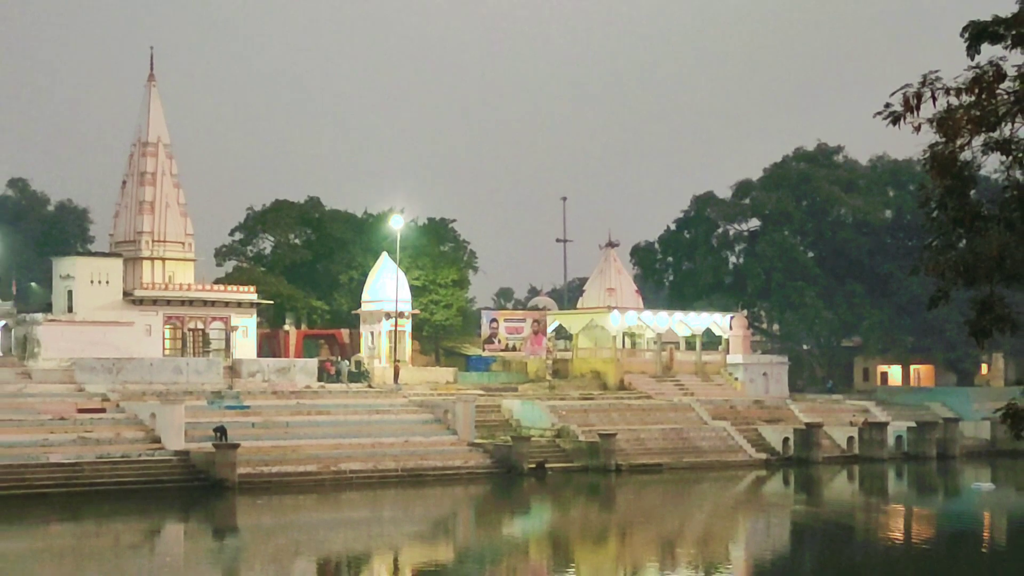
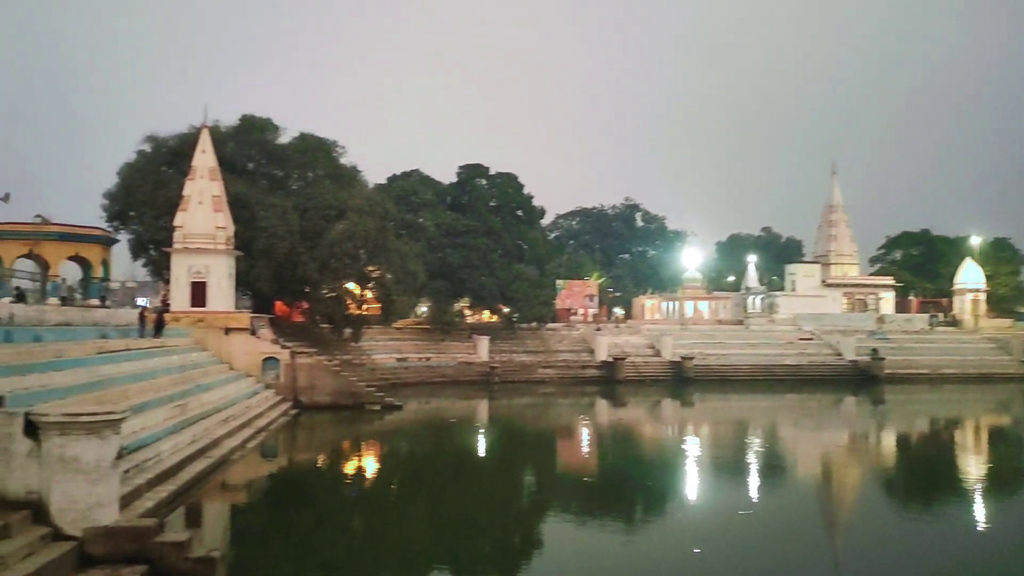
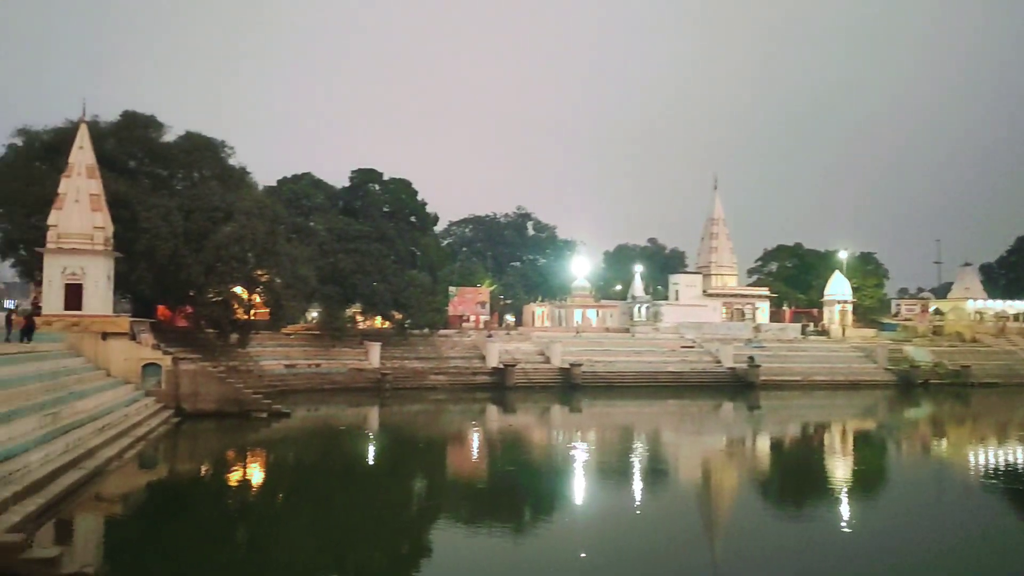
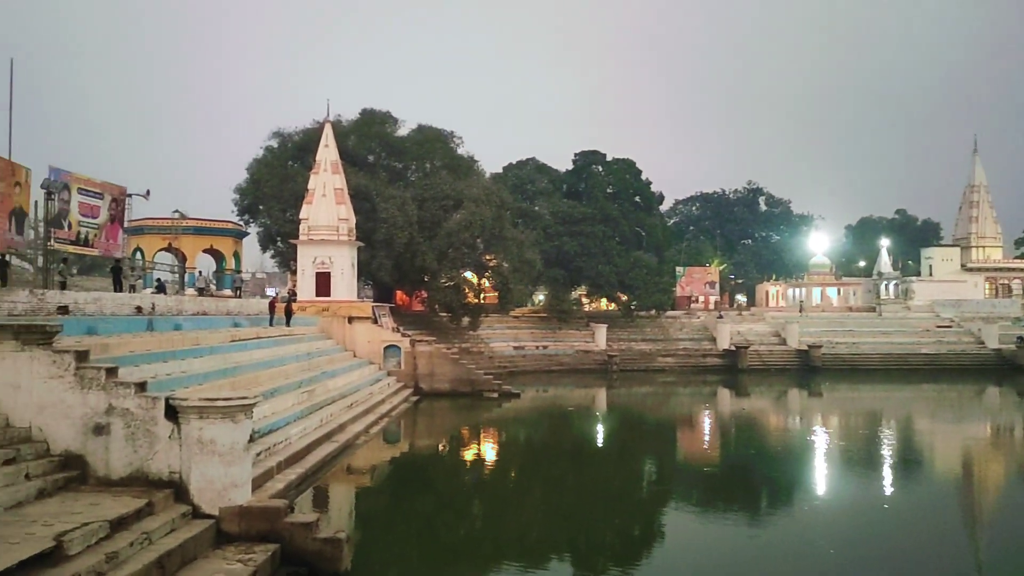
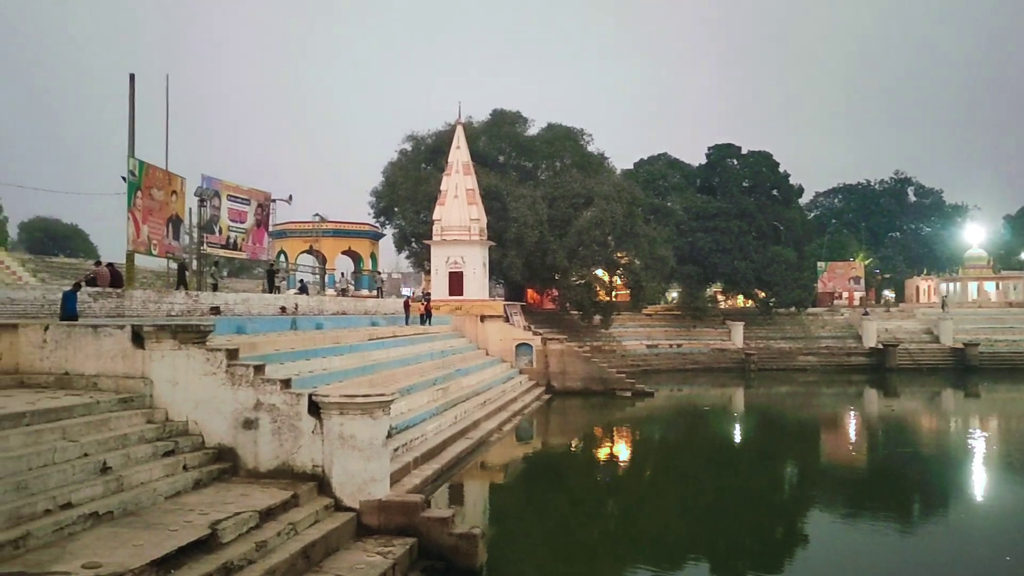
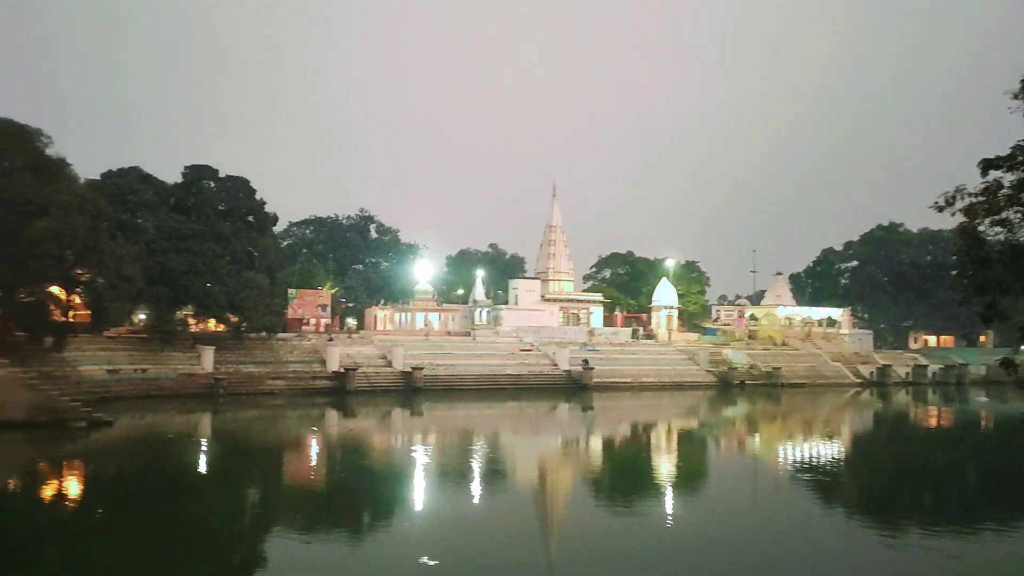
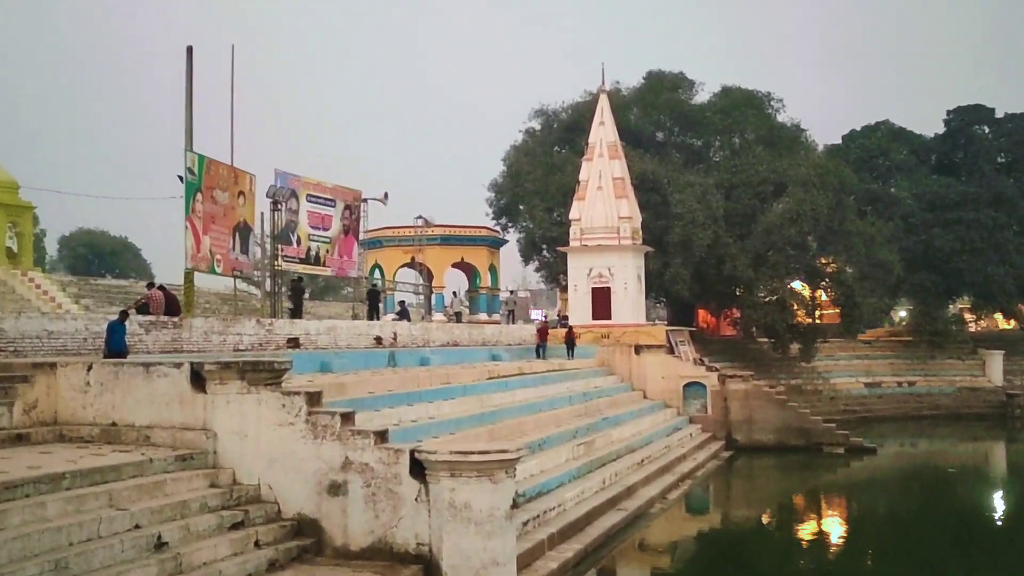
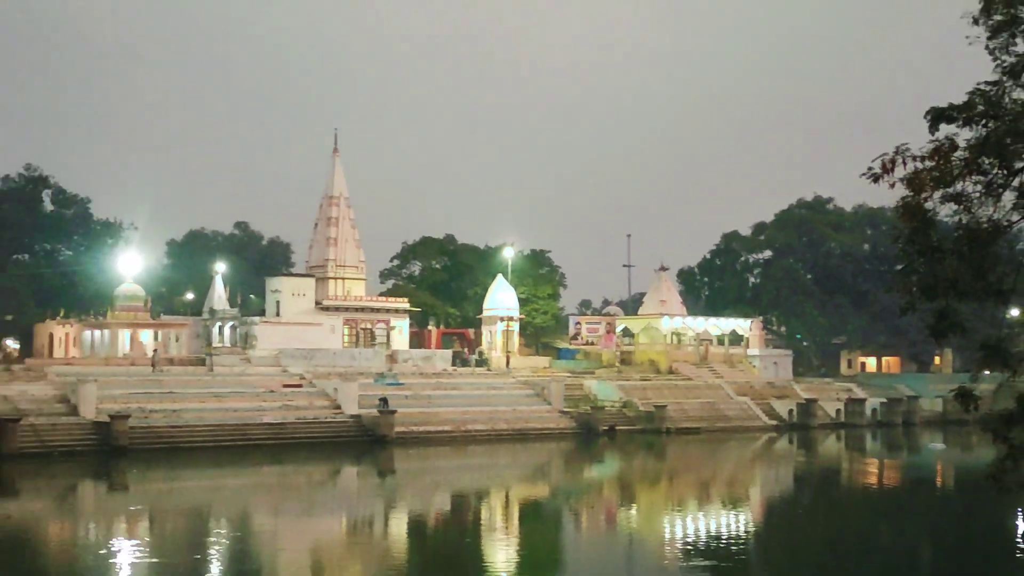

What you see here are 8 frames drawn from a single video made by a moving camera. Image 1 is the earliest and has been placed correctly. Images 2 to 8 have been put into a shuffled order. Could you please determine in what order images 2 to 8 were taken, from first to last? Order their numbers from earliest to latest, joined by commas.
8, 6, 3, 2, 4, 5, 7
